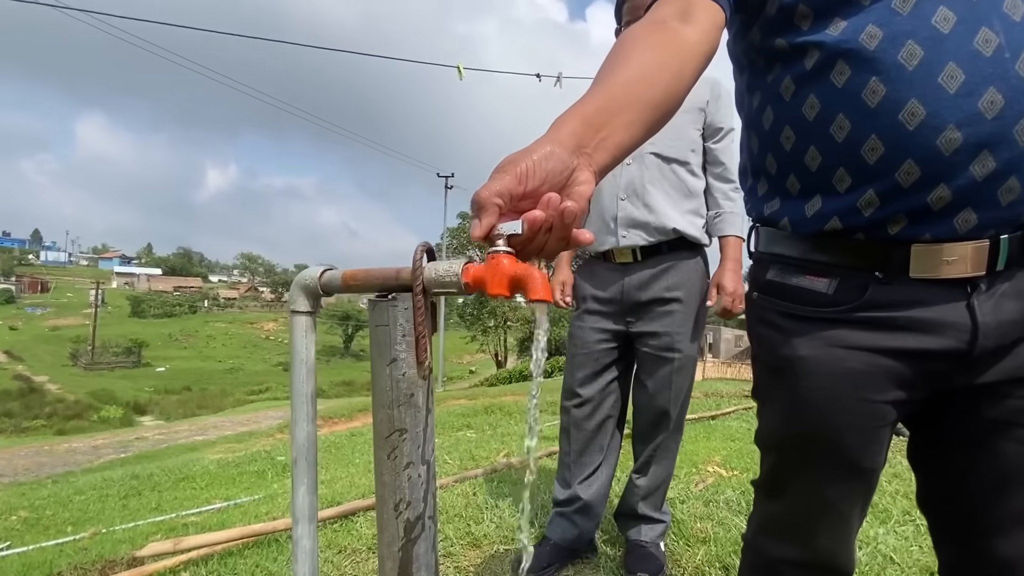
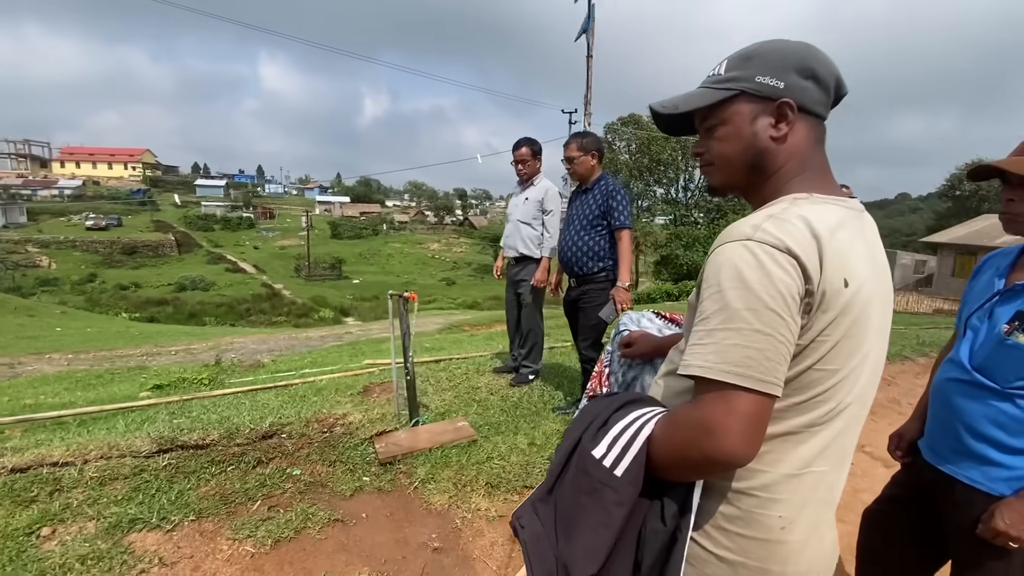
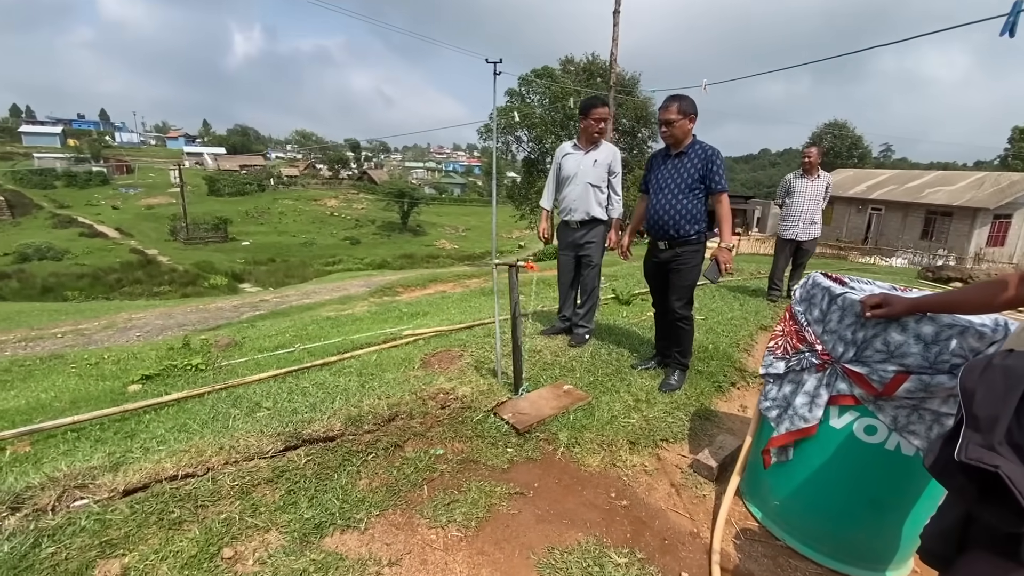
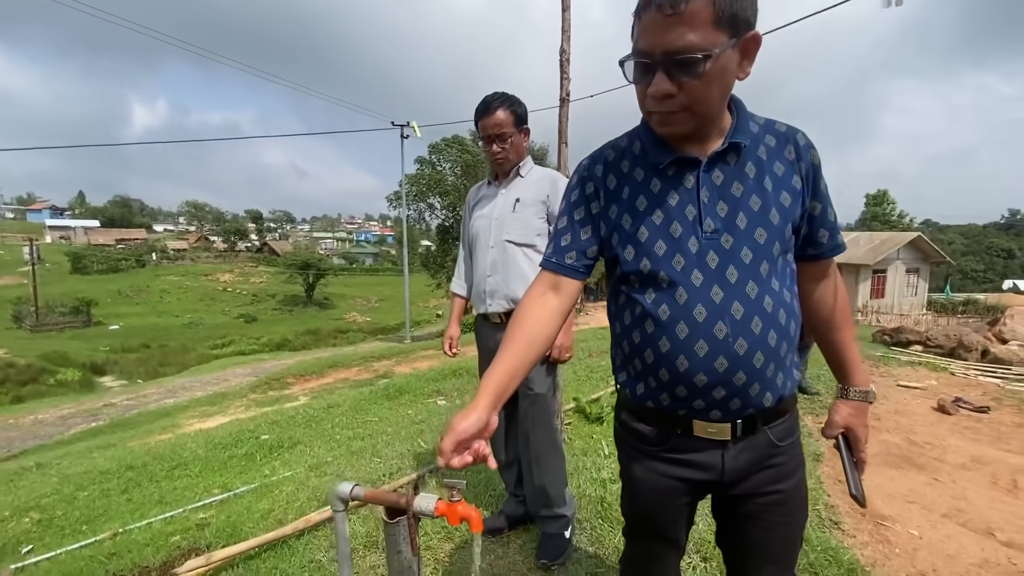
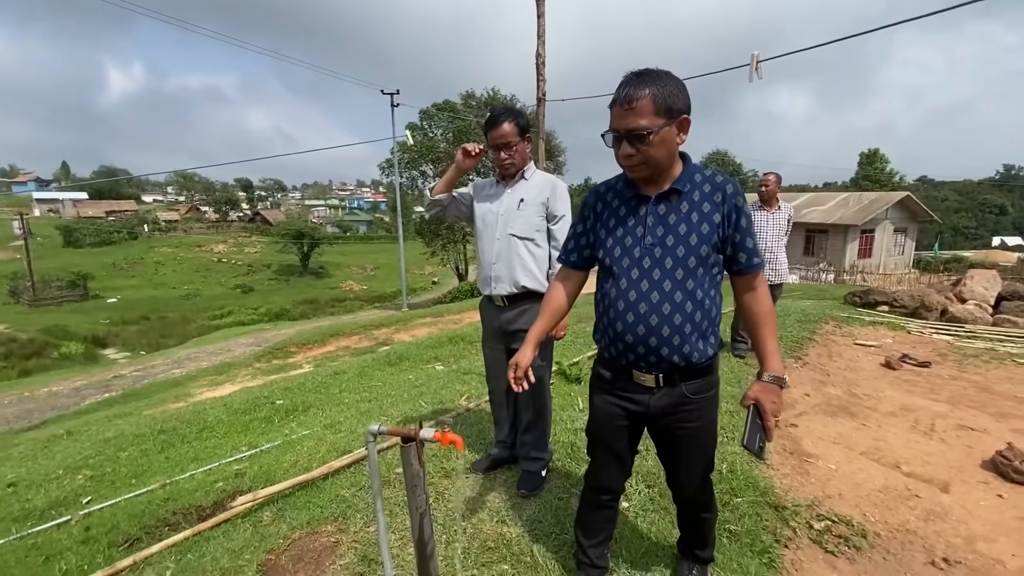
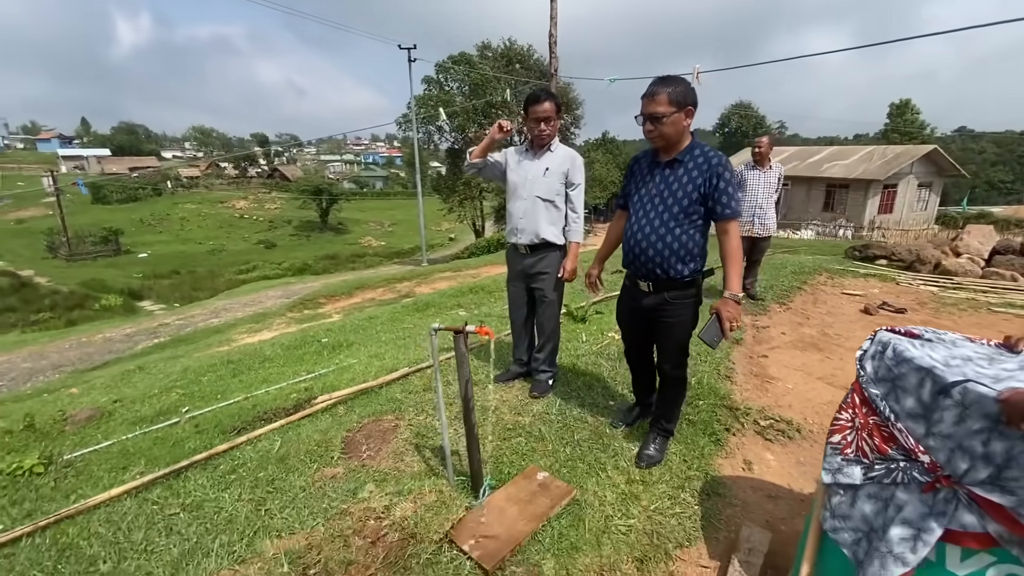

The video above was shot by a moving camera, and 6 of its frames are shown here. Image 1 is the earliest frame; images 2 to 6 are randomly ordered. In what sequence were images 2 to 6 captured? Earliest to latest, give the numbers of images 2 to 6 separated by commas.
4, 5, 6, 3, 2
